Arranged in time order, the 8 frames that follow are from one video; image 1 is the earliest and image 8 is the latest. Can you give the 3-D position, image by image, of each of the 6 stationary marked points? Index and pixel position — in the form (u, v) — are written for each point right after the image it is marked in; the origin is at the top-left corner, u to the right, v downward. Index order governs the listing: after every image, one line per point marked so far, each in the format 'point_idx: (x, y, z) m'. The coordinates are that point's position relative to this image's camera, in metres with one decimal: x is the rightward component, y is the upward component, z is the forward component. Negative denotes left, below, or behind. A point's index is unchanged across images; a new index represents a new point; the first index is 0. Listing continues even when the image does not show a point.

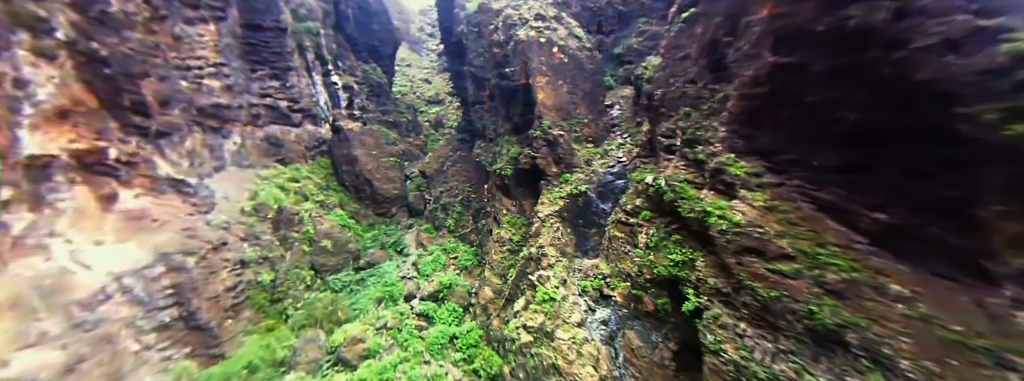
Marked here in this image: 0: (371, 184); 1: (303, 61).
0: (-7.0, 0.0, +12.1) m
1: (-11.2, +6.7, +12.9) m
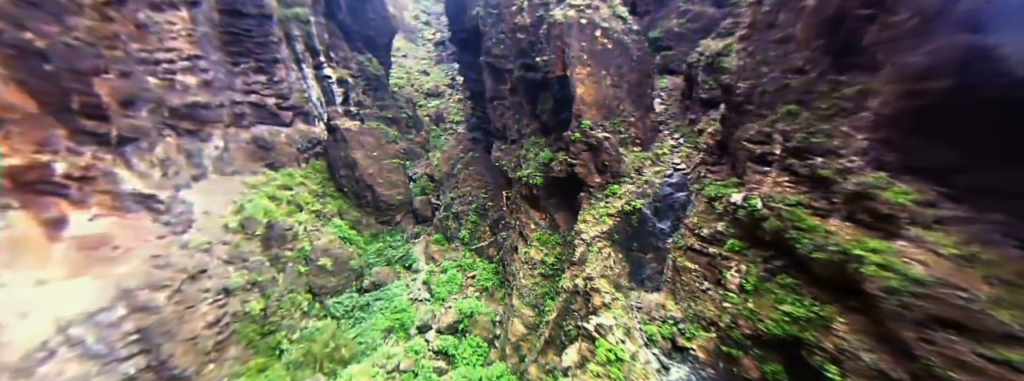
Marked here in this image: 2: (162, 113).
0: (-6.3, -0.2, +11.0) m
1: (-10.6, +6.5, +11.6) m
2: (-10.4, +2.3, +7.2) m
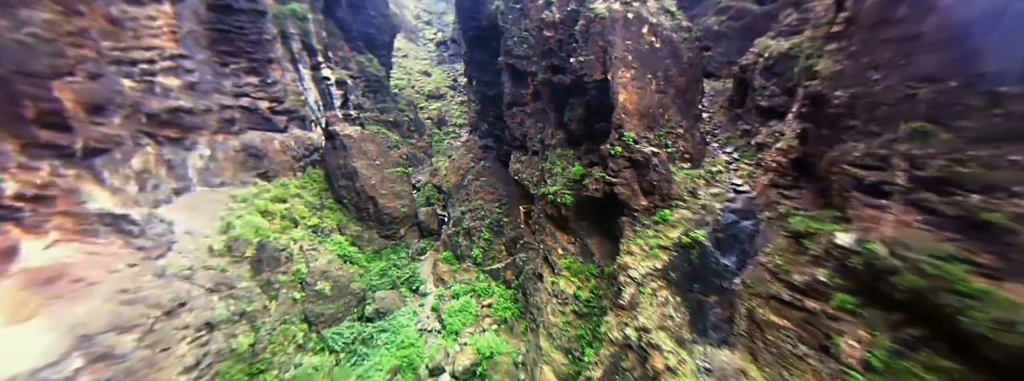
0: (-5.8, -0.6, +10.2) m
1: (-10.1, +6.0, +10.8) m
2: (-9.9, +1.9, +6.4) m
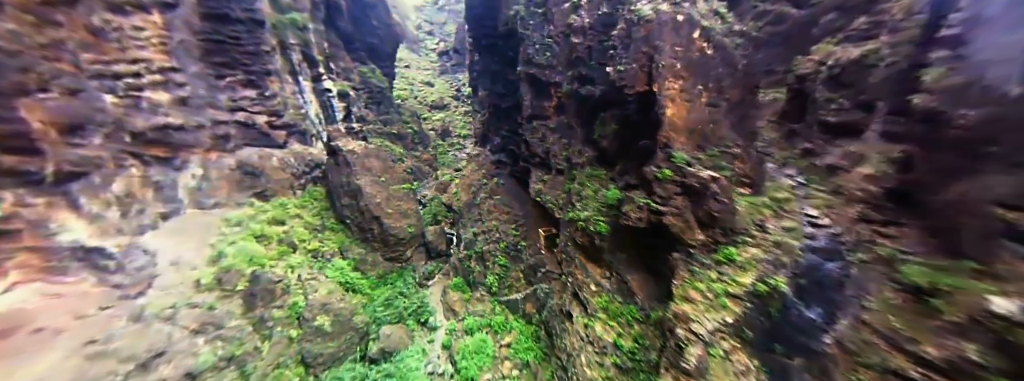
0: (-5.2, -1.3, +9.6) m
1: (-9.6, +5.3, +10.3) m
2: (-9.4, +1.2, +5.8) m
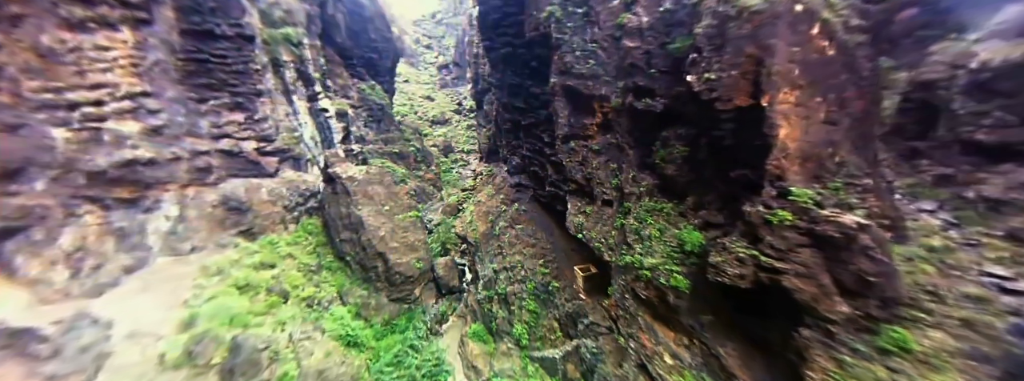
0: (-4.5, -2.3, +8.5) m
1: (-9.1, +4.1, +9.4) m
2: (-8.7, +0.2, +4.8) m
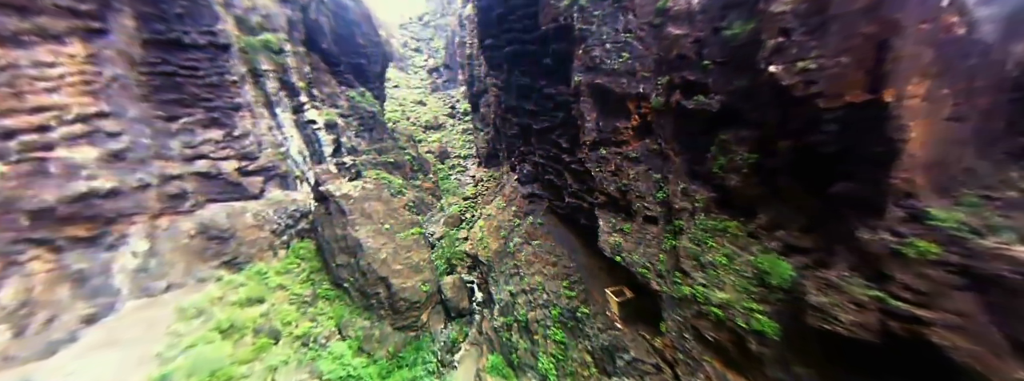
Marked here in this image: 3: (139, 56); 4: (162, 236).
0: (-4.0, -2.9, +7.8) m
1: (-8.9, +3.4, +8.6) m
2: (-8.3, -0.6, +4.0) m
3: (-9.8, +3.5, +6.3) m
4: (-8.7, -1.2, +6.0) m
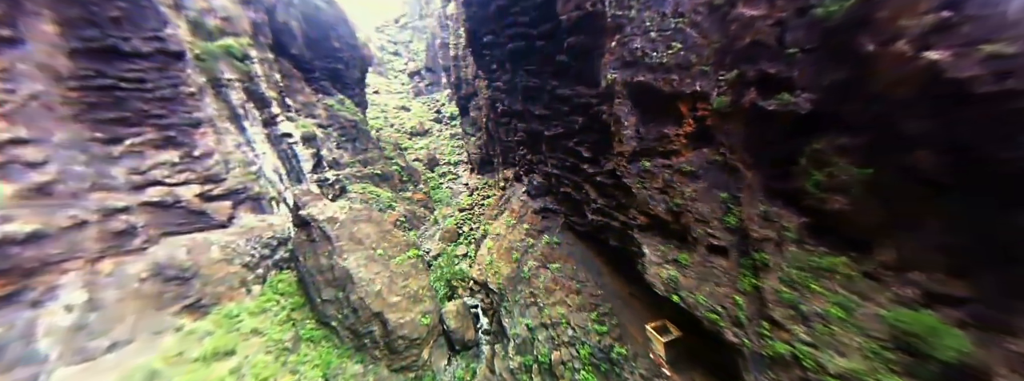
0: (-3.6, -3.5, +6.7) m
1: (-8.9, +2.5, +7.4) m
2: (-7.9, -1.4, +2.8) m
3: (-9.6, +2.6, +5.1) m
4: (-8.3, -2.0, +4.9) m
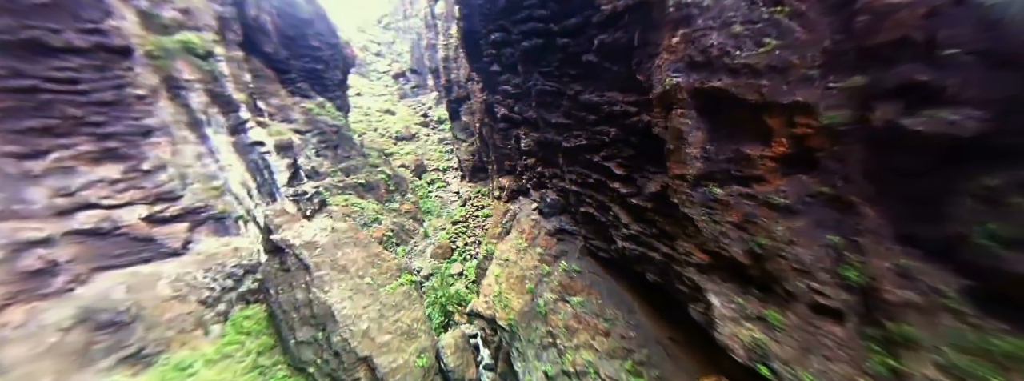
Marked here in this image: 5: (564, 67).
0: (-3.3, -4.0, +5.7) m
1: (-8.7, +1.9, +6.1) m
2: (-7.4, -2.0, +1.6) m
3: (-9.3, +2.0, +3.8) m
4: (-7.9, -2.6, +3.6) m
5: (+0.7, +2.7, +5.2) m
